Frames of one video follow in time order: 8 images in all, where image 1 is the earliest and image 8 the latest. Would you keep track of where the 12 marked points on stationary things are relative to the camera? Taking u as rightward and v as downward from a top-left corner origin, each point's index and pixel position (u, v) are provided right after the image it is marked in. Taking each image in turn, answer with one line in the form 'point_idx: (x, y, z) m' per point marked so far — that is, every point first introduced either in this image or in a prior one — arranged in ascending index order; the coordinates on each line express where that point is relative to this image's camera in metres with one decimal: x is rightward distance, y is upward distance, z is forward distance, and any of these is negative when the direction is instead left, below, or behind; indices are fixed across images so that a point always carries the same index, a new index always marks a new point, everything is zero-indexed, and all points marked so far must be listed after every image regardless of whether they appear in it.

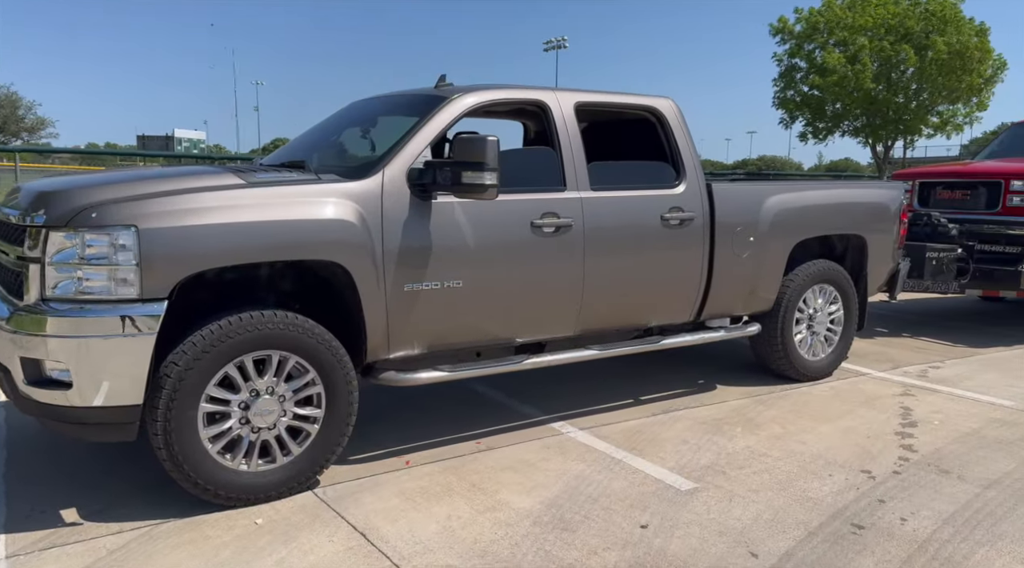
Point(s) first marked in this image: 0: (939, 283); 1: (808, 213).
0: (+4.2, 0.0, +7.3) m
1: (+2.3, +0.5, +5.6) m
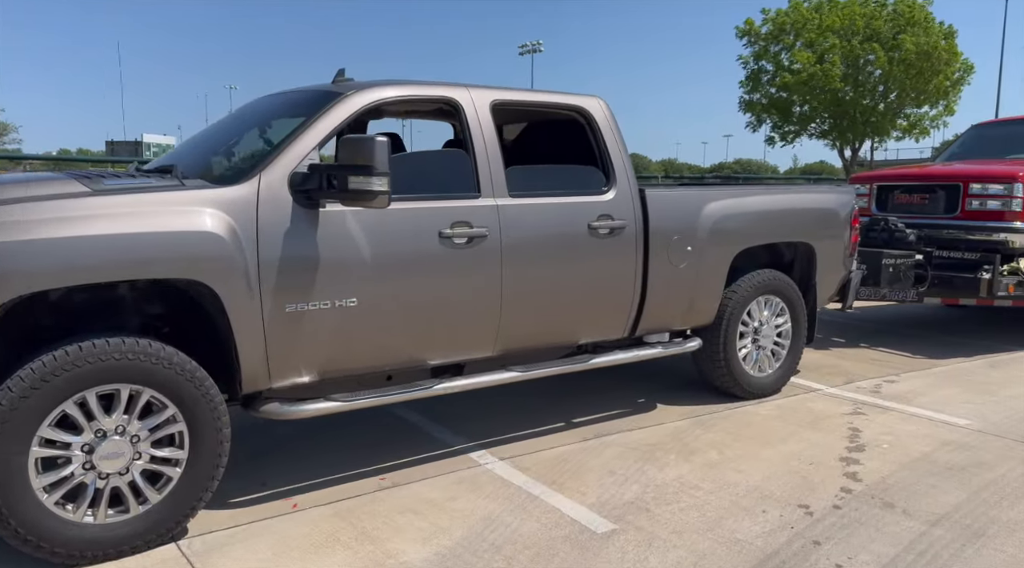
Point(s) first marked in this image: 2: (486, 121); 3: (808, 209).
0: (+3.6, -0.1, +7.0) m
1: (+1.7, +0.5, +5.2) m
2: (-0.1, +0.9, +4.2) m
3: (+2.2, +0.5, +5.5) m
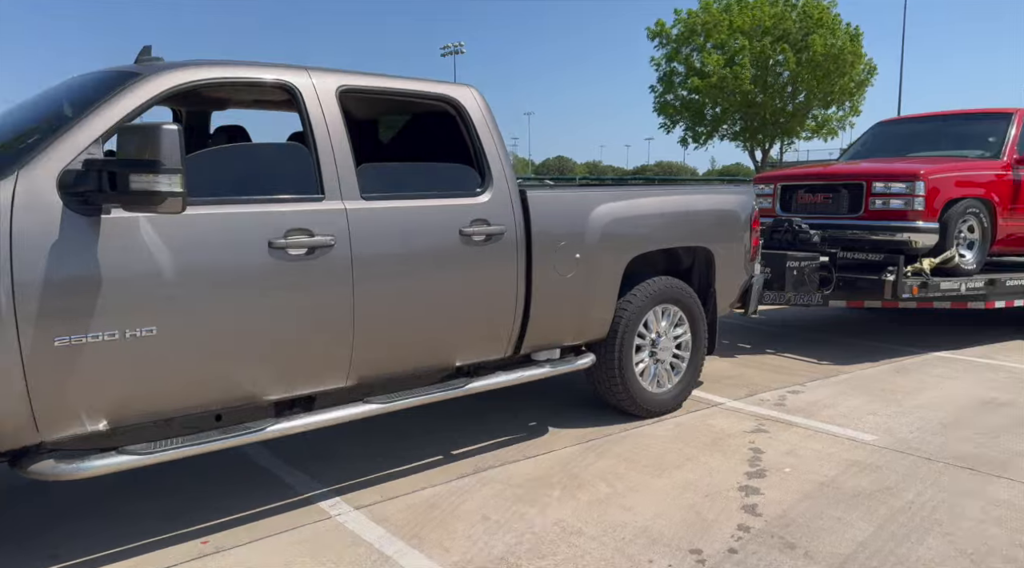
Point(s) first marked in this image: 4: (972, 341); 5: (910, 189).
0: (+2.6, -0.1, +6.8) m
1: (+0.9, +0.4, +4.8) m
2: (-0.9, +0.9, +3.6) m
3: (+1.3, +0.5, +5.1) m
4: (+4.5, -0.6, +7.2) m
5: (+3.6, +0.9, +6.8) m
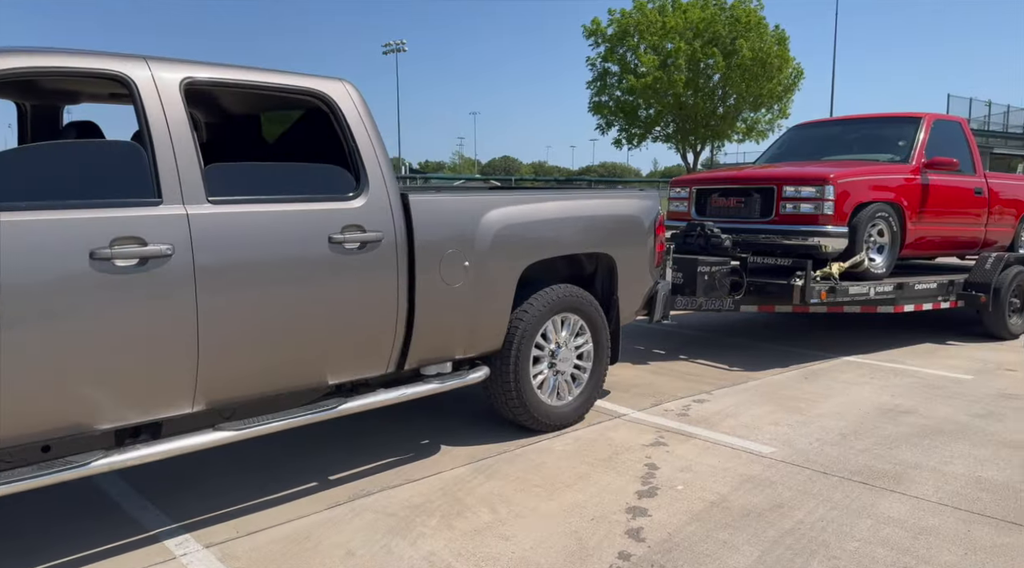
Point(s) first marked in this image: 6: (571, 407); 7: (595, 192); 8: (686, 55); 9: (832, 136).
0: (+1.8, -0.1, +6.7) m
1: (+0.2, +0.3, +4.6) m
2: (-1.5, +0.8, +3.3) m
3: (+0.6, +0.4, +4.9) m
4: (+3.6, -0.6, +7.2) m
5: (+2.8, +0.8, +6.7) m
6: (+0.4, -0.8, +4.8) m
7: (+0.6, +0.6, +4.9) m
8: (+4.7, +6.2, +20.0) m
9: (+3.6, +1.6, +8.2) m
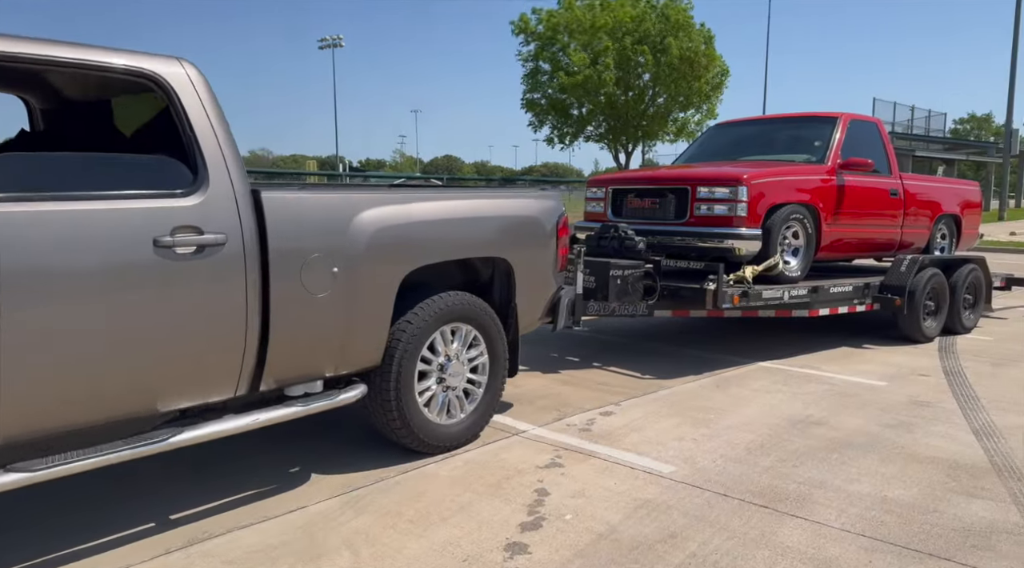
0: (+1.0, -0.2, +6.3) m
1: (-0.5, +0.3, +4.1) m
2: (-2.0, +0.7, +2.7) m
3: (-0.1, +0.4, +4.5) m
4: (+2.7, -0.6, +7.1) m
5: (+1.9, +0.8, +6.5) m
6: (-0.3, -0.8, +4.4) m
7: (-0.1, +0.6, +4.6) m
8: (+2.8, +6.2, +19.9) m
9: (+2.6, +1.6, +8.1) m
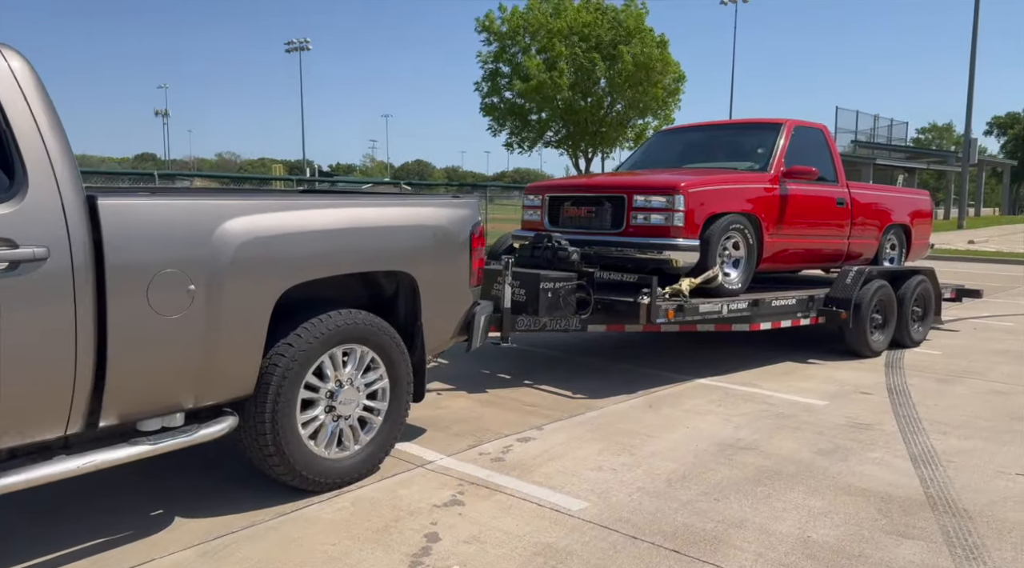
0: (+0.4, -0.3, +6.0) m
1: (-1.0, +0.2, +3.7) m
2: (-2.5, +0.7, +2.2) m
3: (-0.6, +0.3, +4.1) m
4: (+2.1, -0.8, +6.7) m
5: (+1.3, +0.7, +6.2) m
6: (-0.8, -0.9, +4.0) m
7: (-0.7, +0.5, +4.2) m
8: (+1.7, +6.0, +19.6) m
9: (+1.9, +1.5, +7.8) m
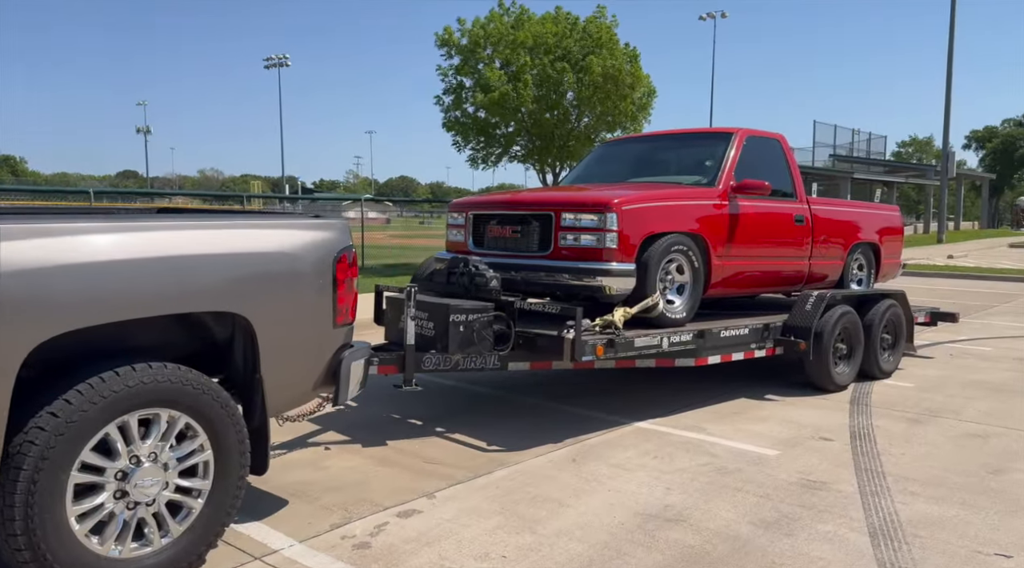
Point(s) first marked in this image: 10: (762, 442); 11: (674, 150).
0: (-0.3, -0.5, +5.2) m
1: (-1.6, 0.0, +2.9) m
2: (-3.1, +0.5, +1.4) m
3: (-1.3, +0.1, +3.3) m
4: (+1.4, -1.0, +6.0) m
5: (+0.6, +0.5, +5.4) m
6: (-1.5, -1.1, +3.2) m
7: (-1.3, +0.3, +3.3) m
8: (+0.7, +5.5, +19.0) m
9: (+1.2, +1.2, +7.0) m
10: (+1.8, -1.1, +5.2) m
11: (+1.5, +1.2, +6.8) m
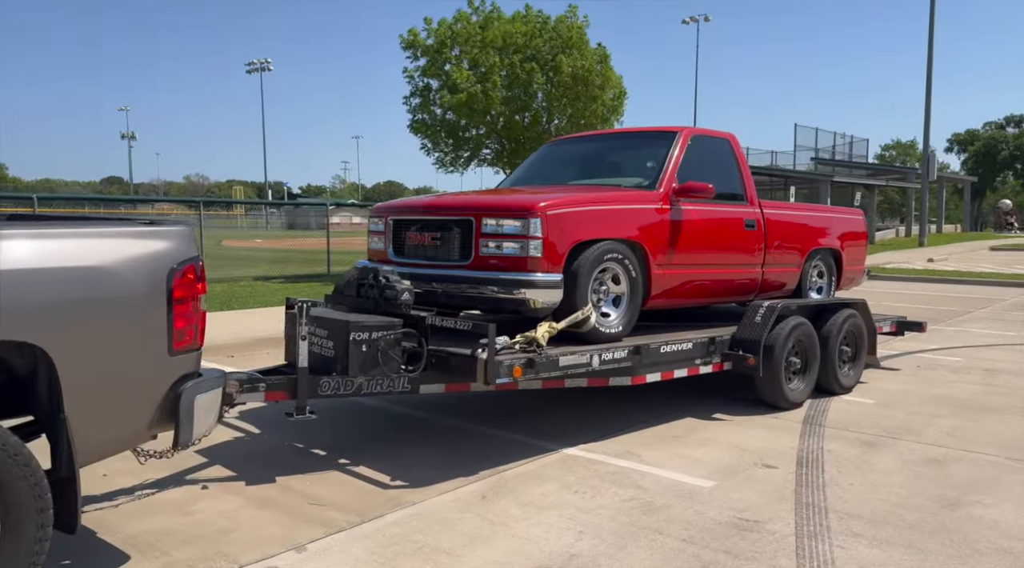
0: (-0.9, -0.6, +4.6) m
1: (-2.2, -0.1, +2.3) m
2: (-3.7, +0.4, +0.8) m
3: (-1.8, 0.0, +2.8) m
4: (+0.8, -1.1, +5.4) m
5: (+0.1, +0.4, +4.9) m
6: (-2.0, -1.2, +2.6) m
7: (-1.9, +0.2, +2.8) m
8: (-0.1, +5.3, +18.5) m
9: (+0.6, +1.1, +6.5) m
10: (+1.2, -1.2, +4.7) m
11: (+0.9, +1.2, +6.3) m
